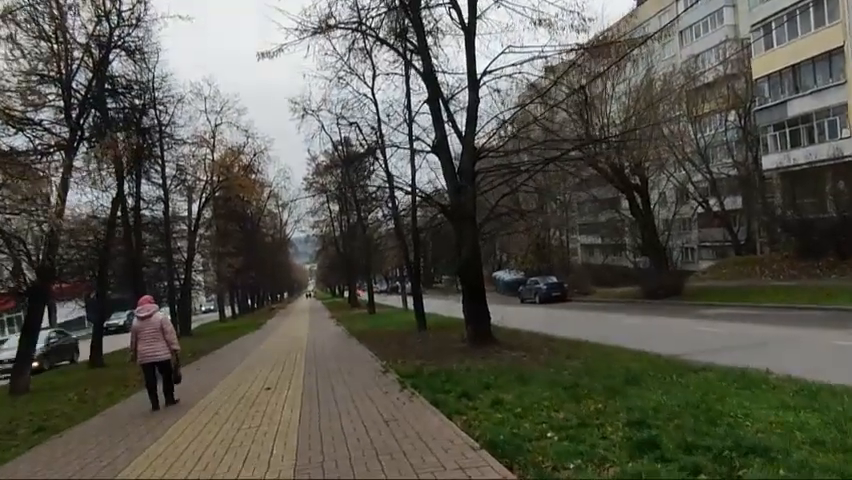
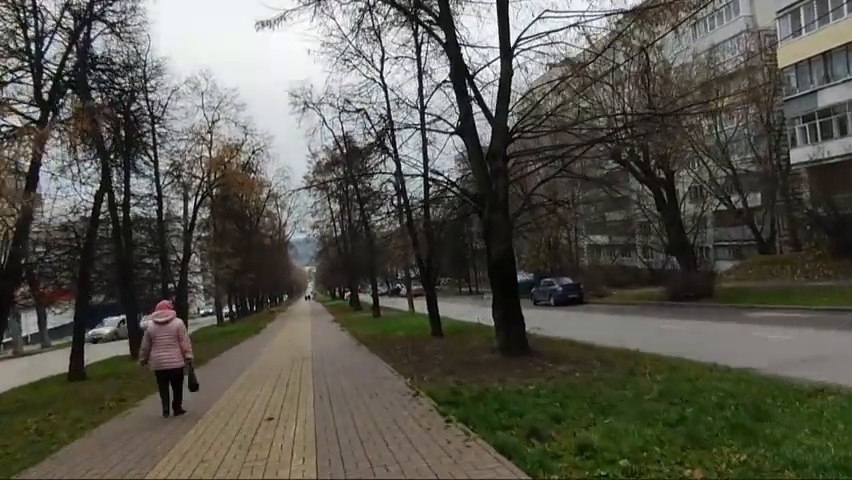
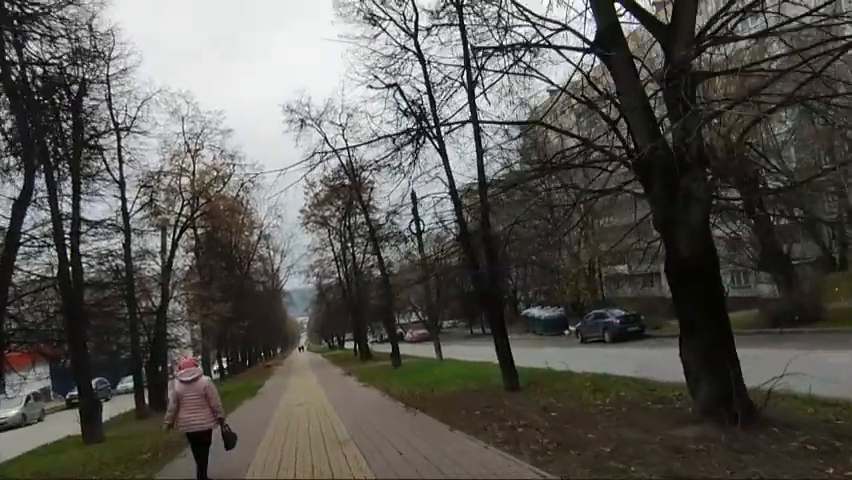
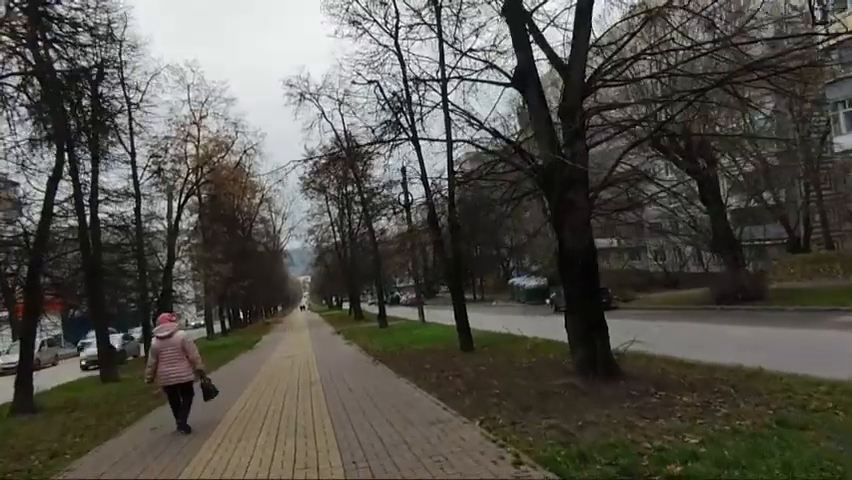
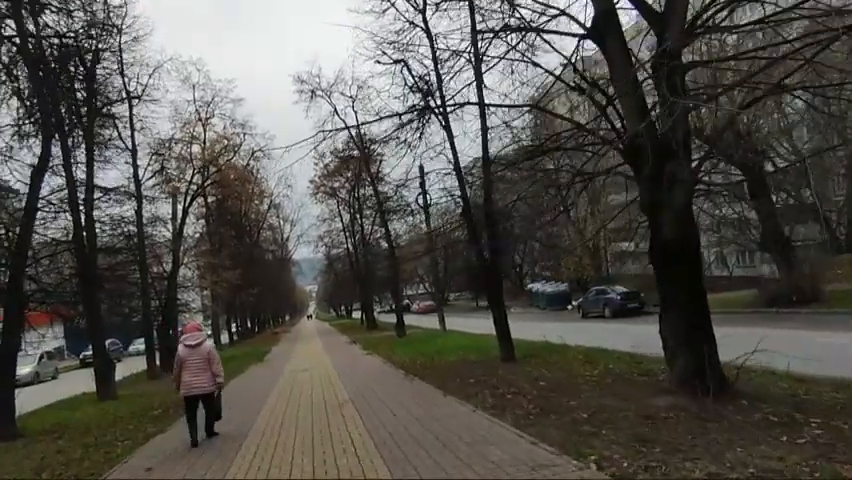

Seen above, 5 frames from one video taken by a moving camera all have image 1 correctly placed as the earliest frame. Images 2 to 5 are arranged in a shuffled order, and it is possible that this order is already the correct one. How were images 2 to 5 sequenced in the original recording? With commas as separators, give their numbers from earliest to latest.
2, 4, 5, 3
